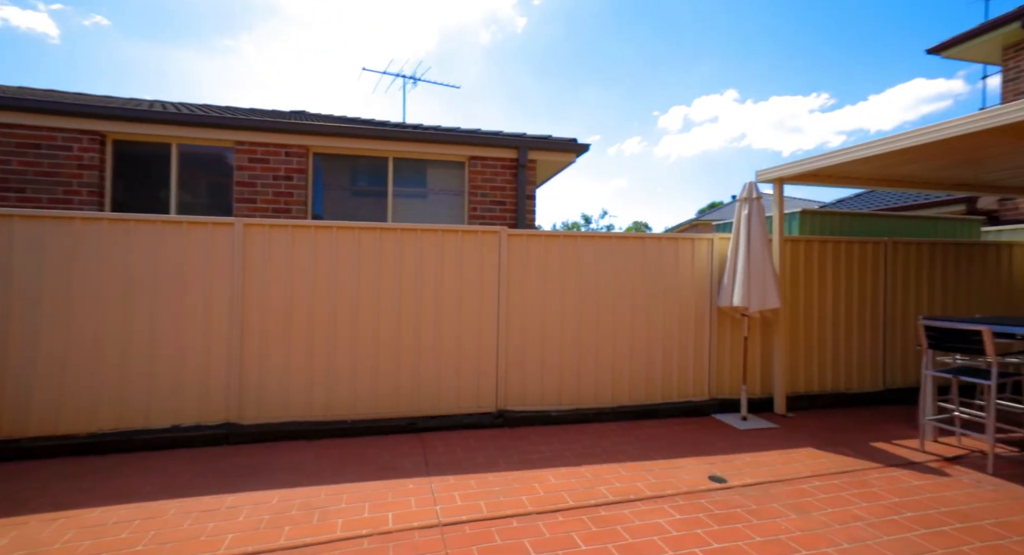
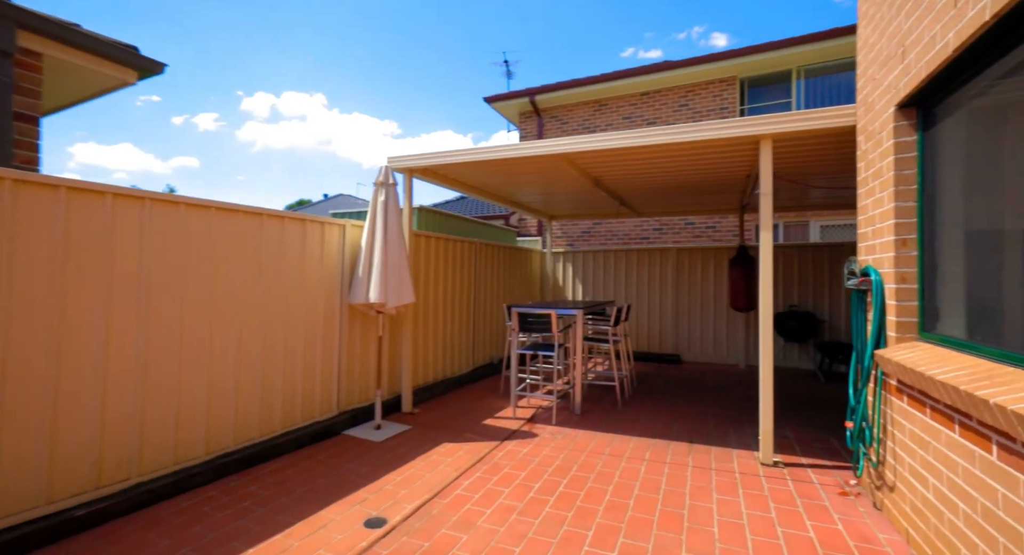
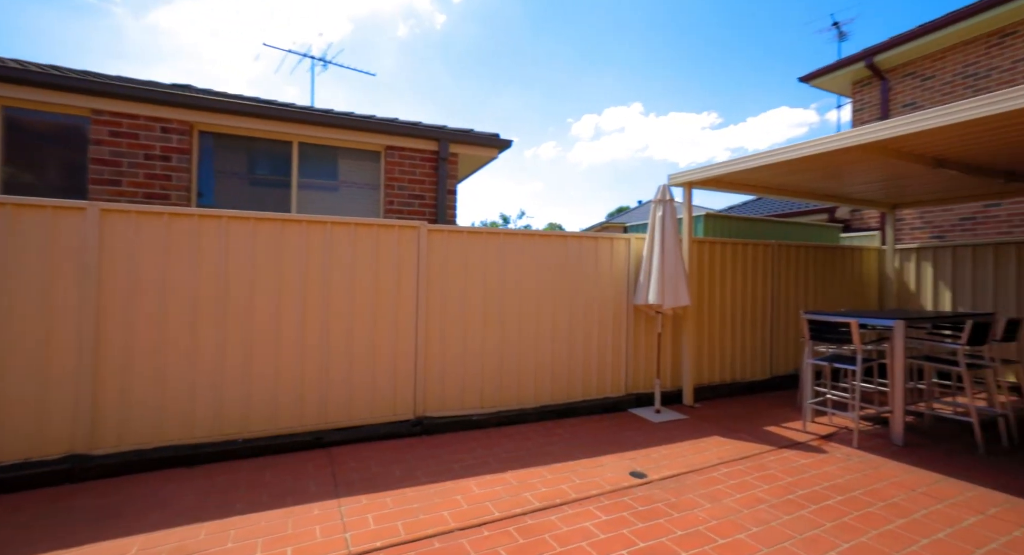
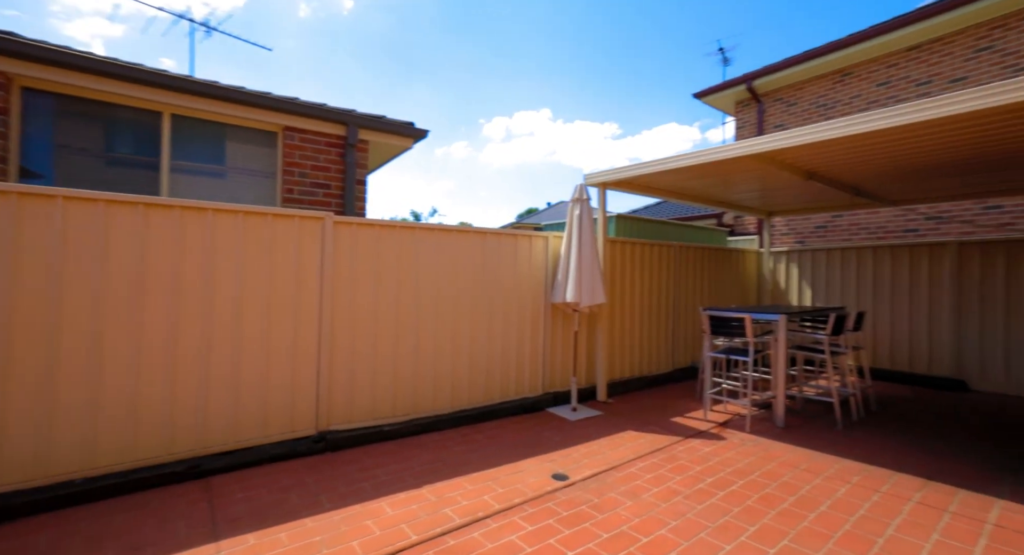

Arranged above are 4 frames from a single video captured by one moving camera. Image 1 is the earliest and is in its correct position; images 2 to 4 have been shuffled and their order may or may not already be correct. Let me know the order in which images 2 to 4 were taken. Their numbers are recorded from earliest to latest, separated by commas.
3, 4, 2
